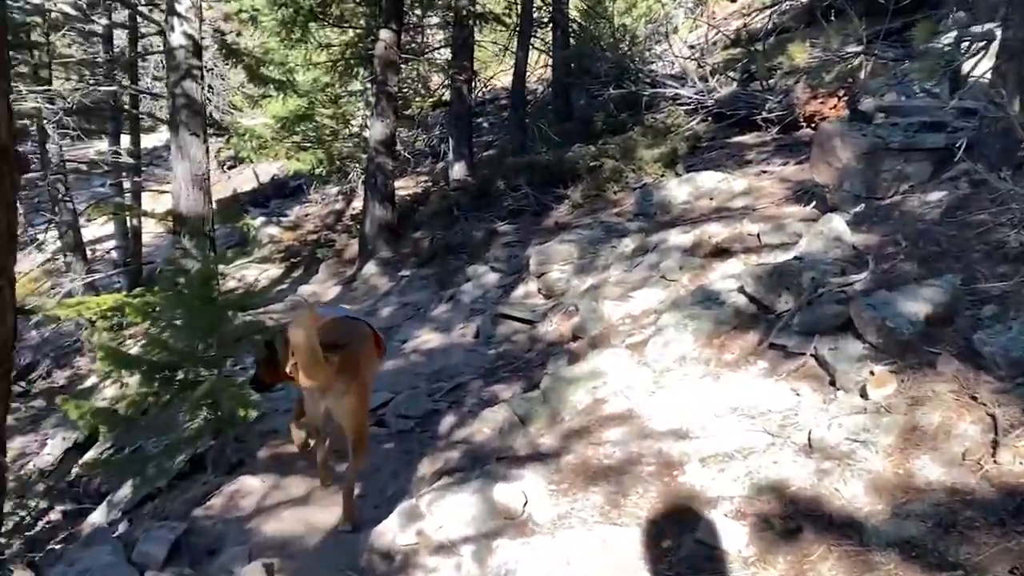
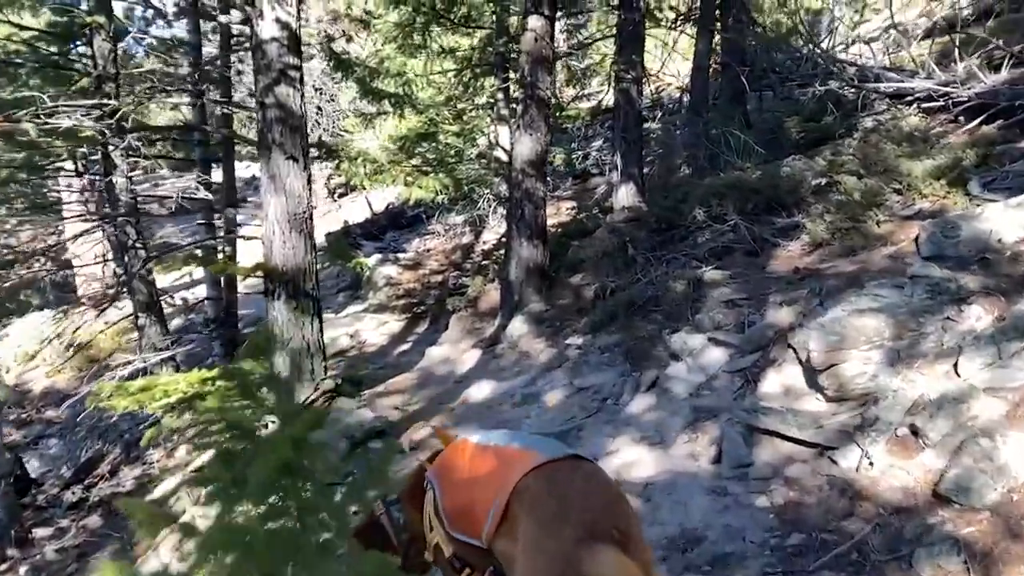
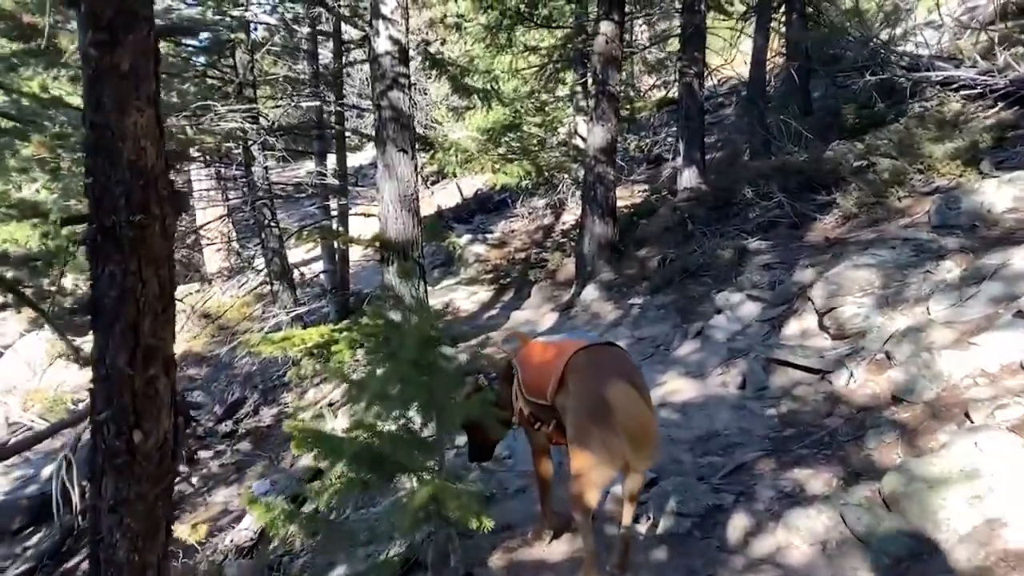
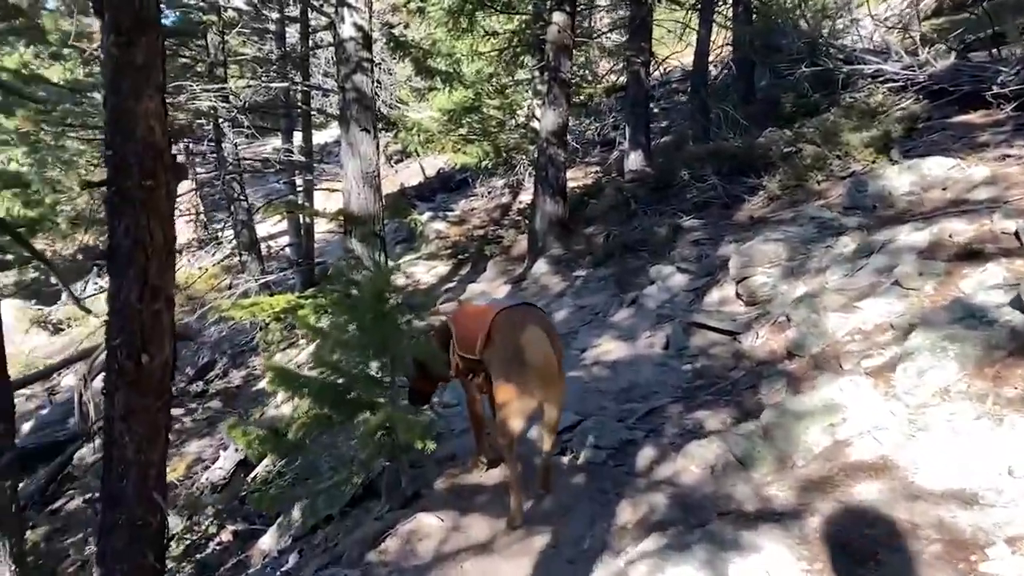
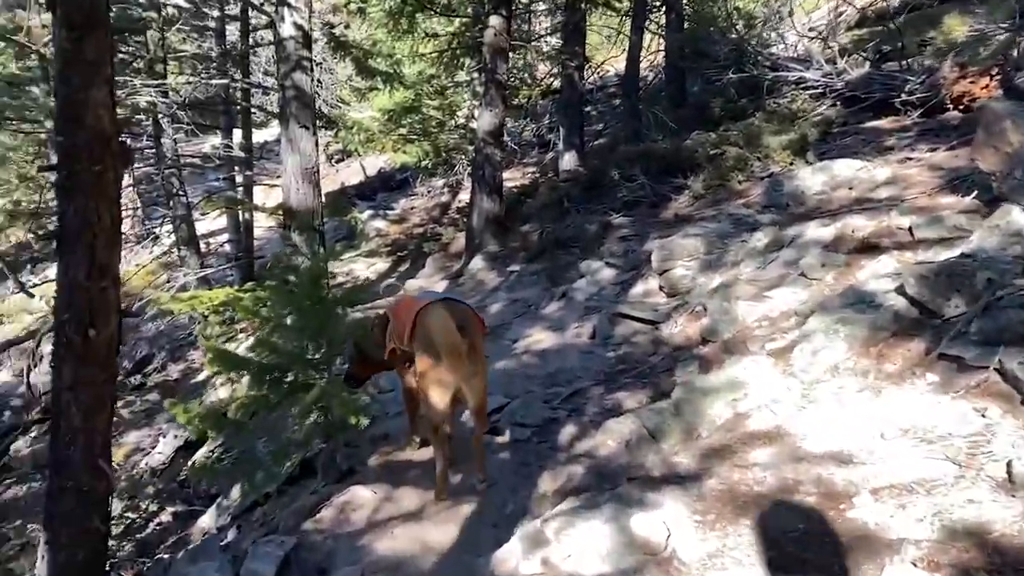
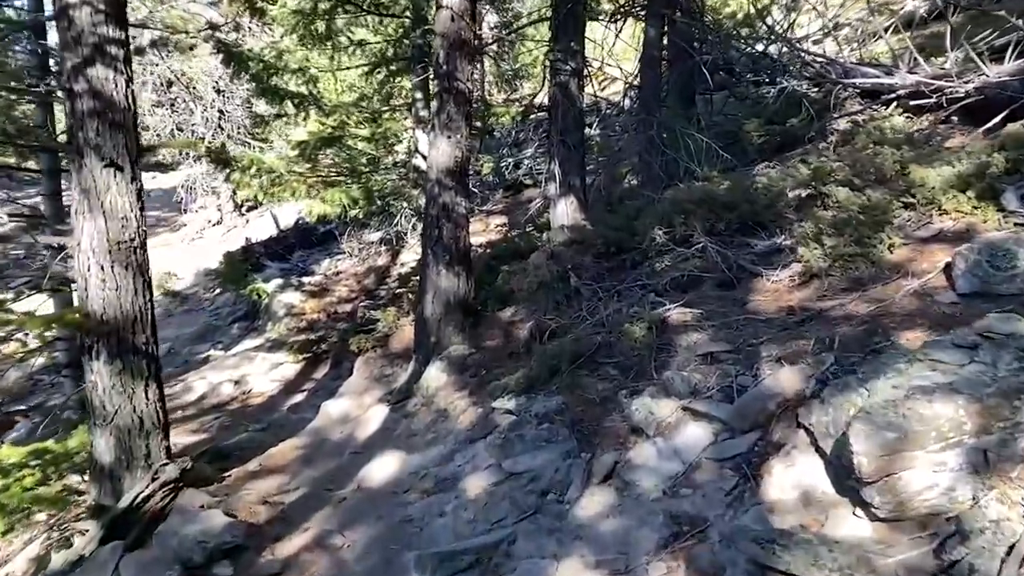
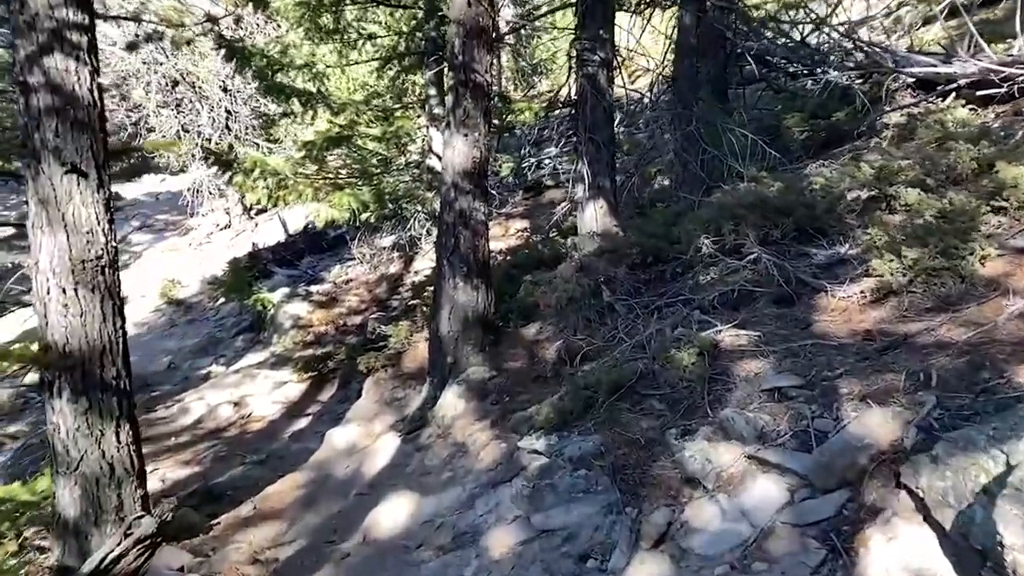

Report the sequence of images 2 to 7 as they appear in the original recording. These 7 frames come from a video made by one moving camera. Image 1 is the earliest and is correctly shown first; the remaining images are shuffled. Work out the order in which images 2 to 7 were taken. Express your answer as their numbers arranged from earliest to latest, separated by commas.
5, 4, 3, 2, 6, 7
